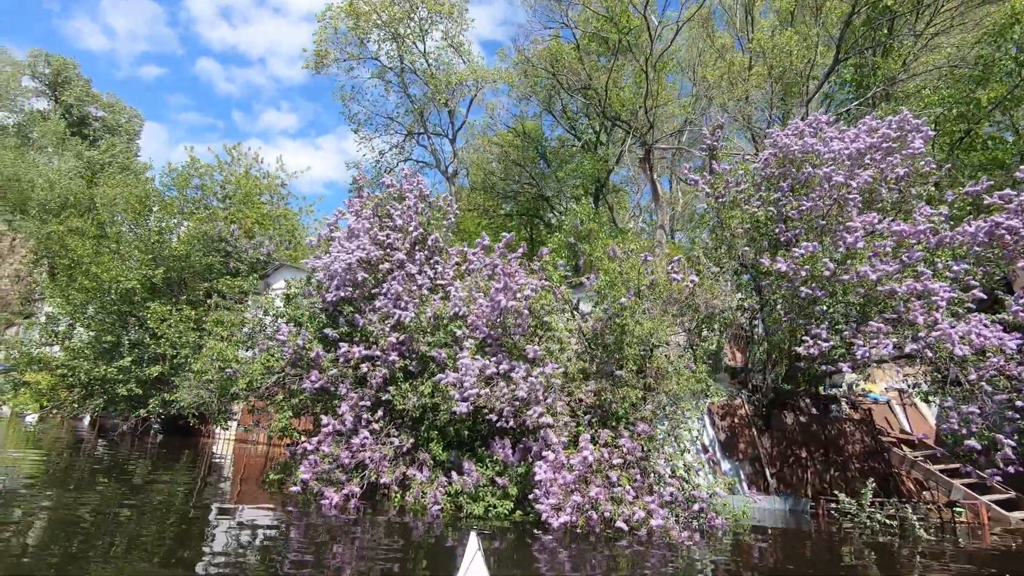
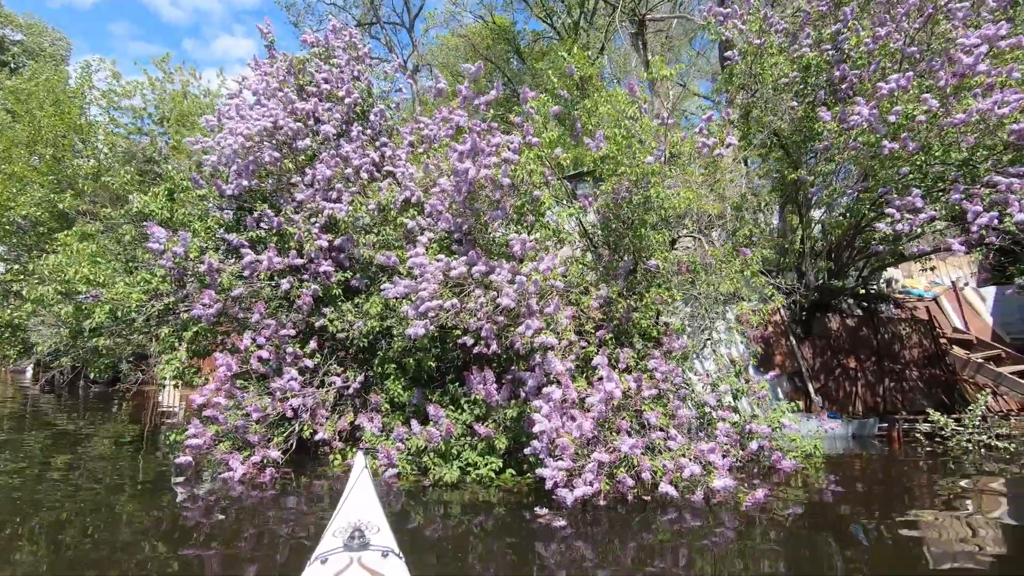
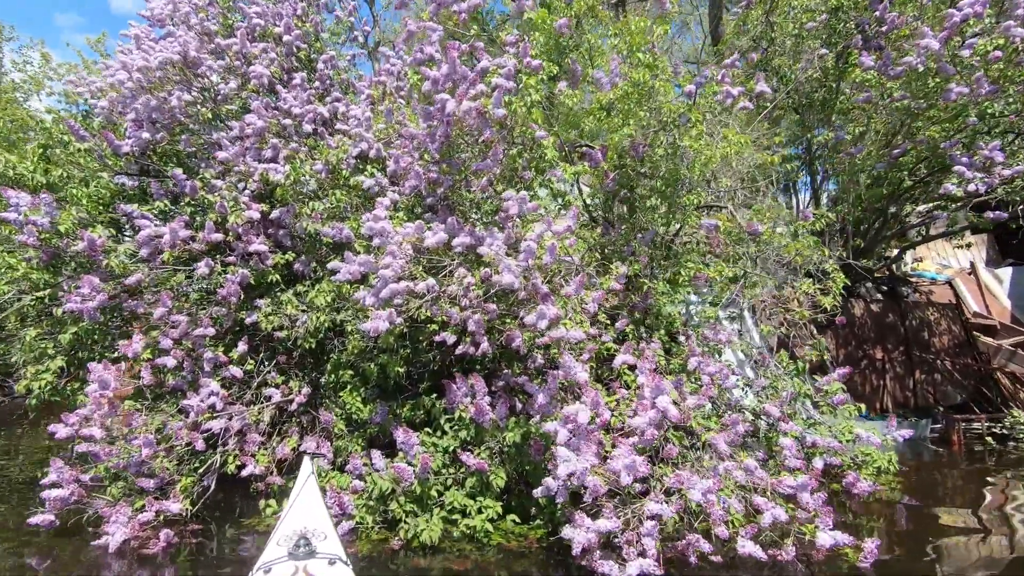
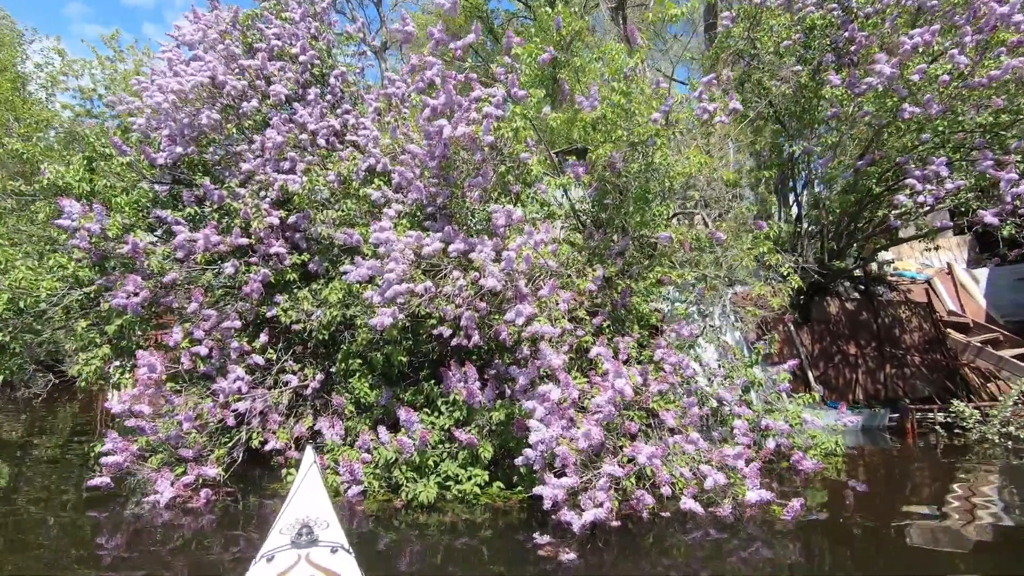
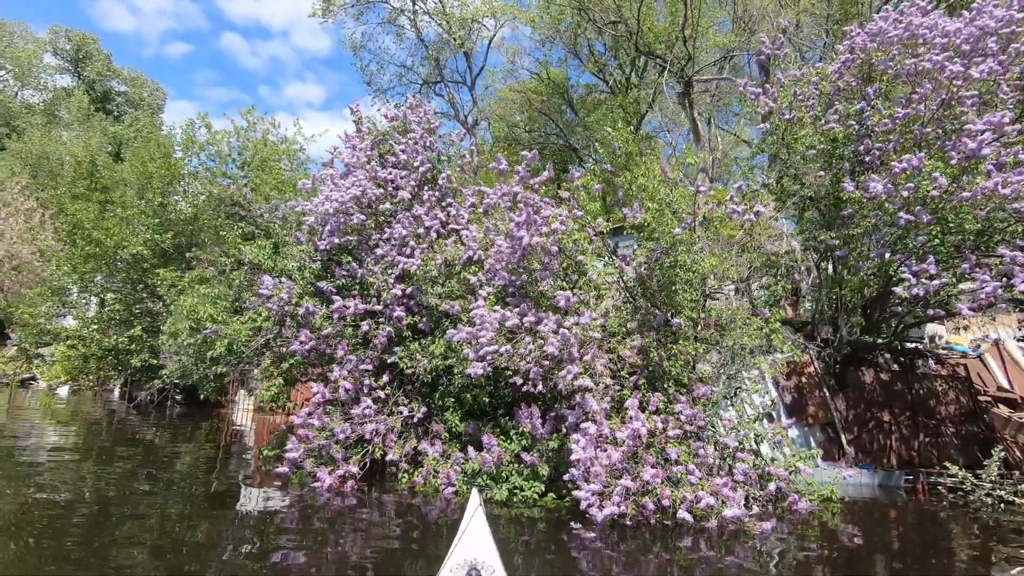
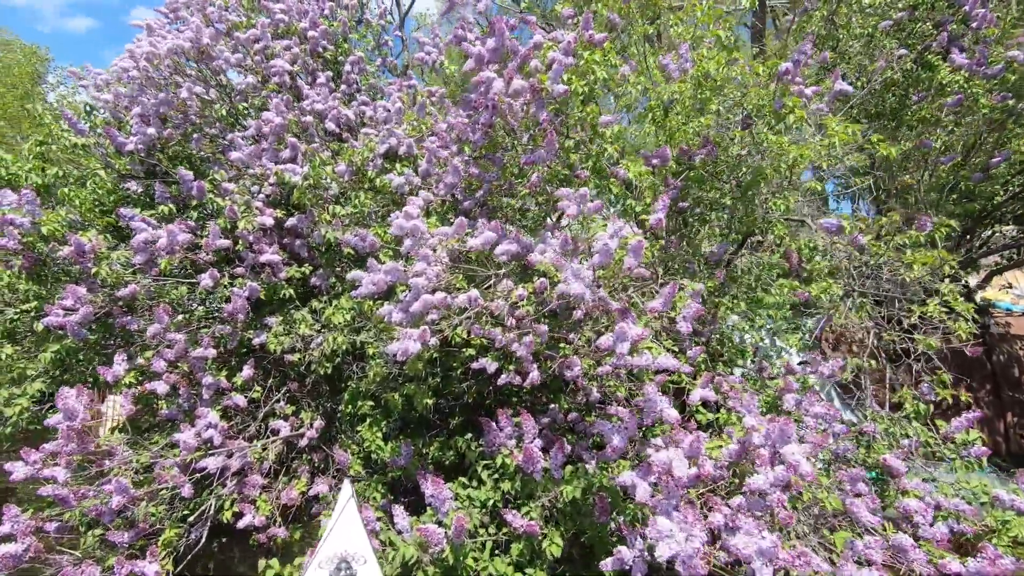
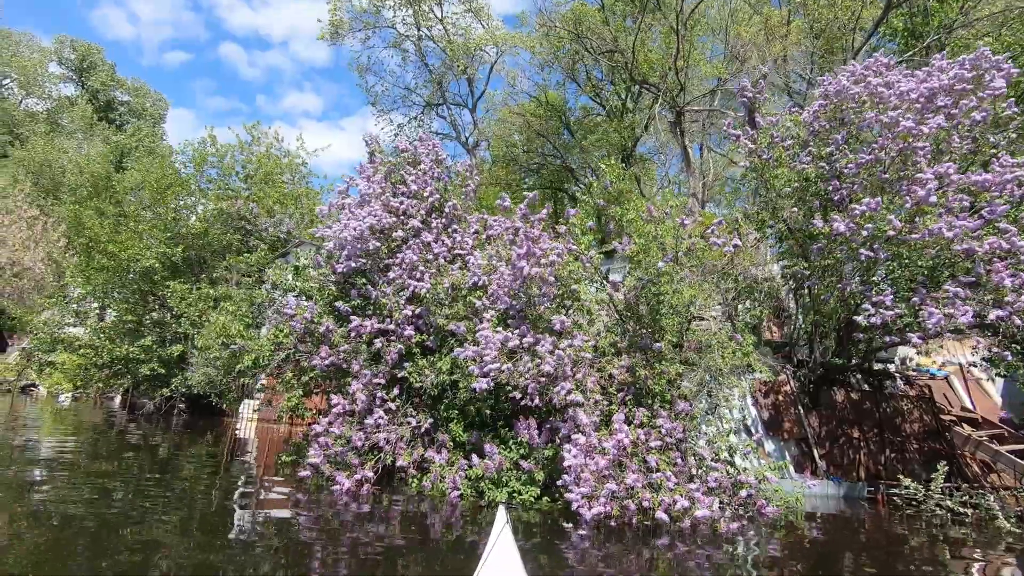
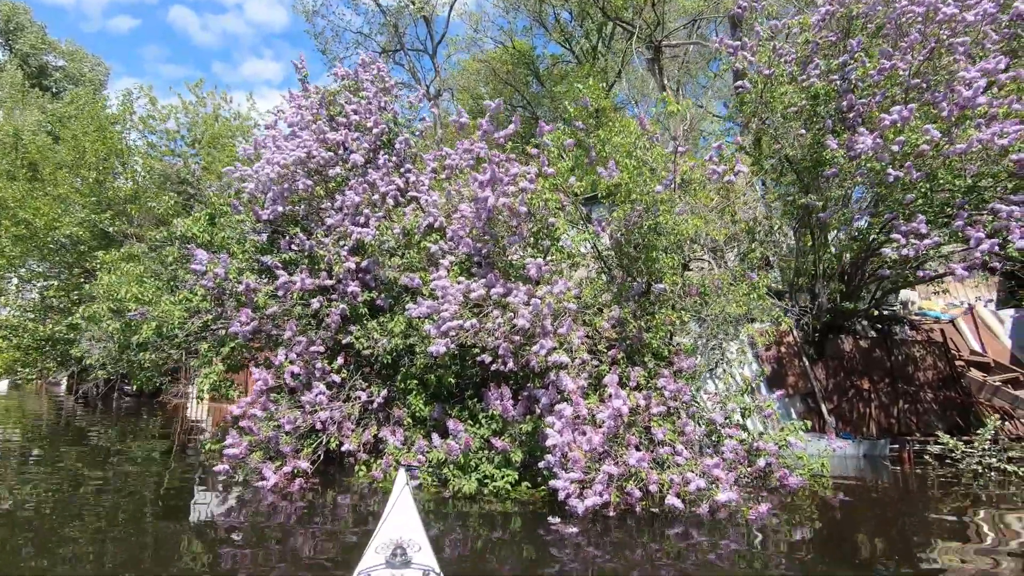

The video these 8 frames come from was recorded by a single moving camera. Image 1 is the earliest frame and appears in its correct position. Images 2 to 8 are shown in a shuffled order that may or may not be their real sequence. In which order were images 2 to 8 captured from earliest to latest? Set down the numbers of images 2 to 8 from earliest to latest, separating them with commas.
7, 5, 8, 2, 4, 3, 6
